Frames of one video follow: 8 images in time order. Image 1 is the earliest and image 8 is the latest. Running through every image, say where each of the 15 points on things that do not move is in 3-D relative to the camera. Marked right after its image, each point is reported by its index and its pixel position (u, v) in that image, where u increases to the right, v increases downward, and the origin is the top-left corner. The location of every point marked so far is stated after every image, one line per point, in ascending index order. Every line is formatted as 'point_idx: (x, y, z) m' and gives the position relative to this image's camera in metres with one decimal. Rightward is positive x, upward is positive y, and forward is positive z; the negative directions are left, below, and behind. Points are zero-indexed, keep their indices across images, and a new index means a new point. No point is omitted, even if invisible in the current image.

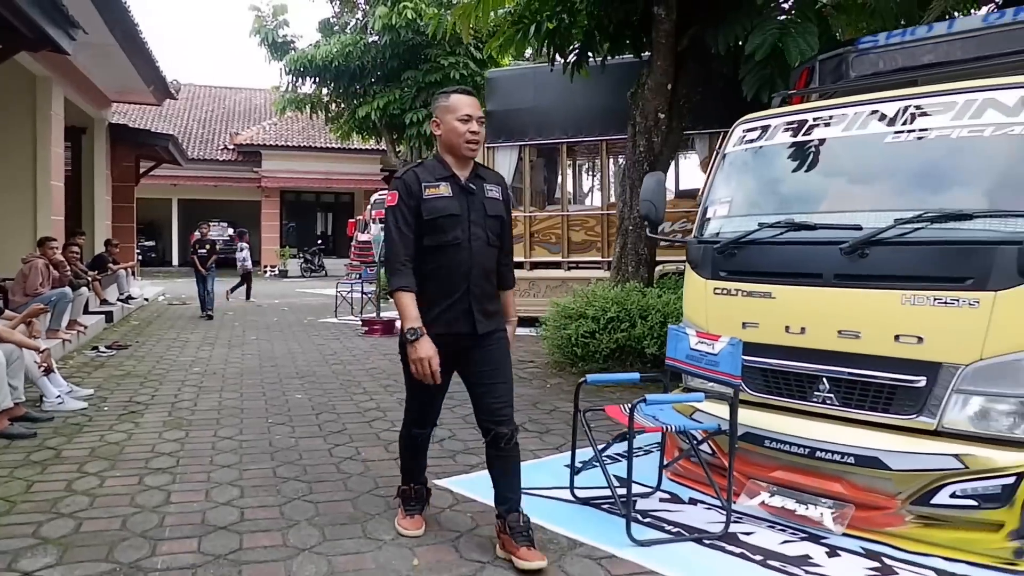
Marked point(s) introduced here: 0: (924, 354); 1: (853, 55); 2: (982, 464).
0: (+1.8, -0.3, +3.6) m
1: (+2.2, +1.5, +5.3) m
2: (+2.0, -0.7, +3.5) m
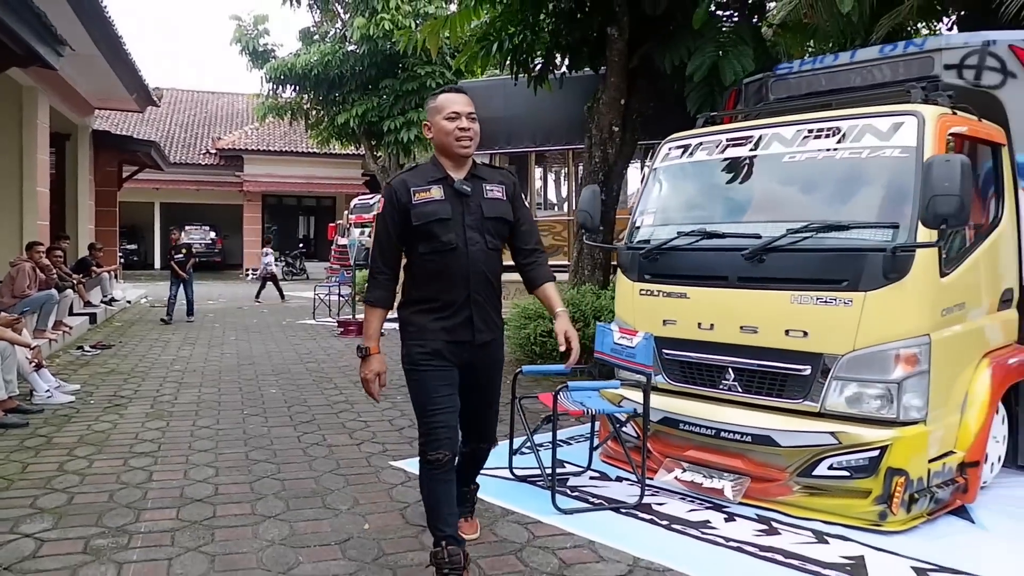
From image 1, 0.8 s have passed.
0: (+1.5, -0.3, +4.2) m
1: (+1.9, +1.5, +5.9) m
2: (+1.7, -0.7, +4.1) m
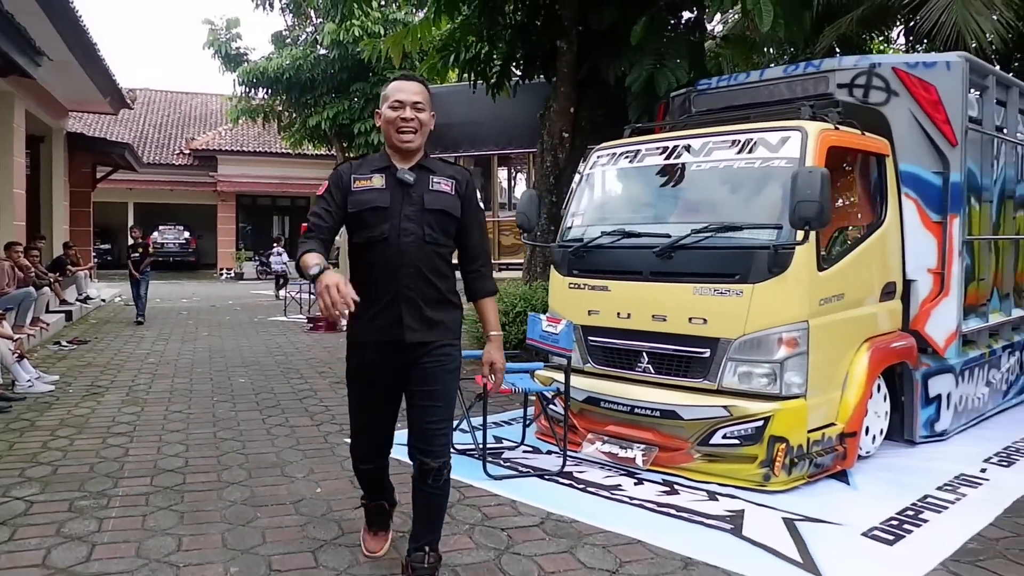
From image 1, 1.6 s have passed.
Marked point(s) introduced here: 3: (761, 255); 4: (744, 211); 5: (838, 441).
0: (+1.2, -0.3, +4.9) m
1: (+1.4, +1.5, +6.5) m
2: (+1.3, -0.7, +4.7) m
3: (+1.4, +0.2, +4.7) m
4: (+1.4, +0.5, +5.0) m
5: (+2.0, -0.9, +5.0) m
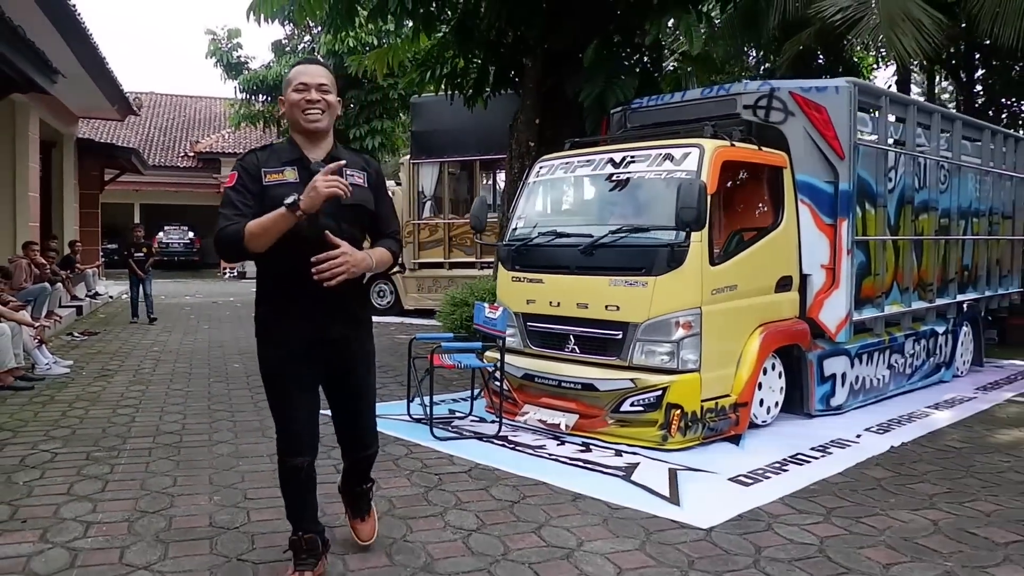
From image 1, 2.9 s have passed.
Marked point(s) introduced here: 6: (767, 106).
0: (+0.8, -0.2, +5.8) m
1: (+1.1, +1.6, +7.5) m
2: (+0.9, -0.6, +5.6) m
3: (+1.0, +0.2, +5.6) m
4: (+1.0, +0.5, +5.9) m
5: (+1.6, -0.9, +5.9) m
6: (+2.1, +1.5, +6.7) m
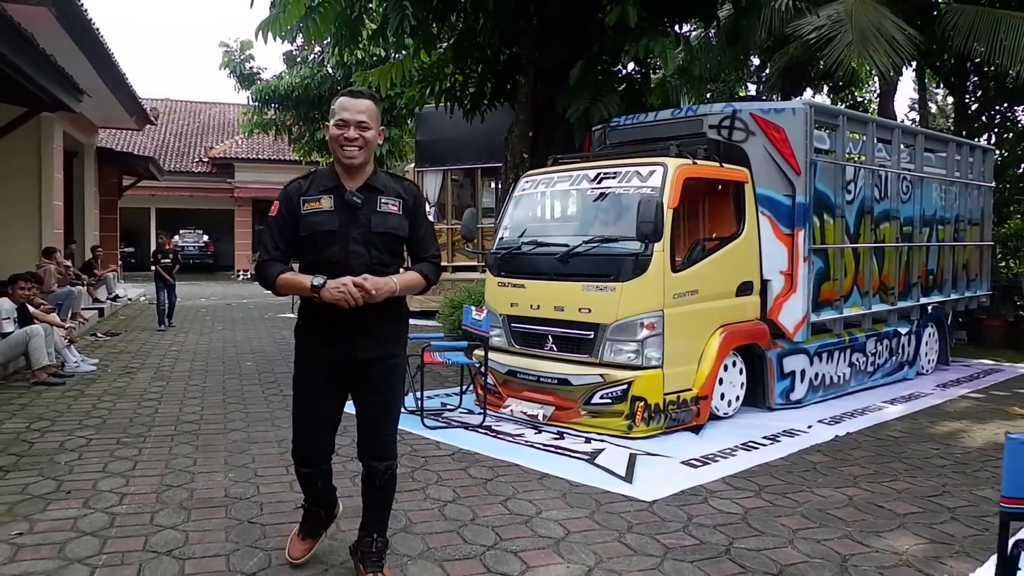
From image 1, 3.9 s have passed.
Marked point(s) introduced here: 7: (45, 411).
0: (+0.6, -0.2, +6.4) m
1: (+0.9, +1.6, +8.1) m
2: (+0.8, -0.7, +6.3) m
3: (+0.9, +0.2, +6.3) m
4: (+0.9, +0.5, +6.6) m
5: (+1.4, -0.9, +6.5) m
6: (+1.9, +1.4, +7.3) m
7: (-3.9, -1.0, +6.9) m
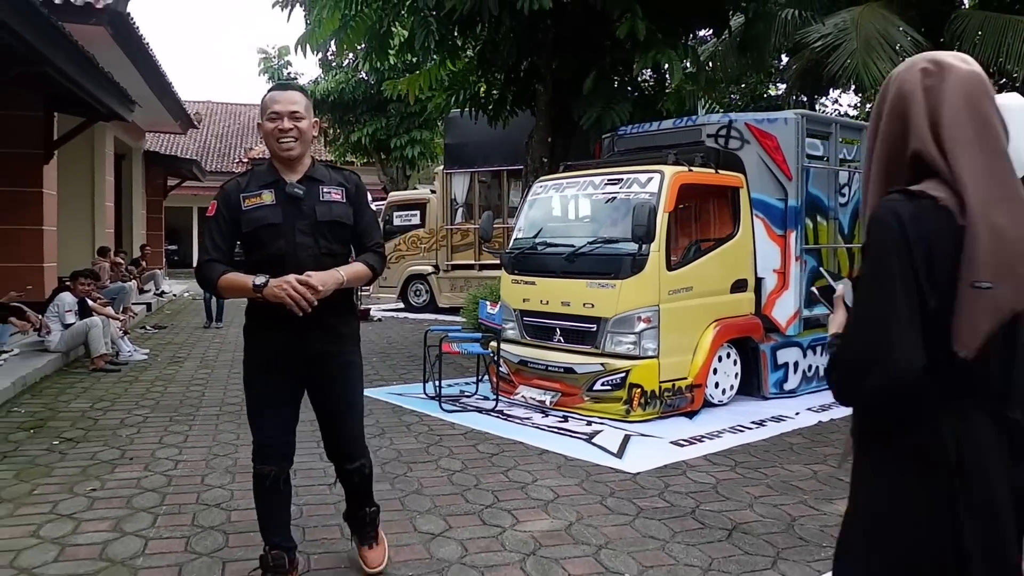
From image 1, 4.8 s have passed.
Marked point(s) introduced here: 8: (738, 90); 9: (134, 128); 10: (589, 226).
0: (+0.7, -0.2, +7.1) m
1: (+1.1, +1.6, +8.7) m
2: (+0.8, -0.7, +6.9) m
3: (+1.0, +0.2, +6.9) m
4: (+1.0, +0.5, +7.2) m
5: (+1.5, -0.9, +7.1) m
6: (+2.1, +1.5, +7.9) m
7: (-3.8, -1.0, +7.7) m
8: (+4.4, +3.9, +16.0) m
9: (-8.3, +3.5, +18.0) m
10: (+0.7, +0.6, +7.4) m
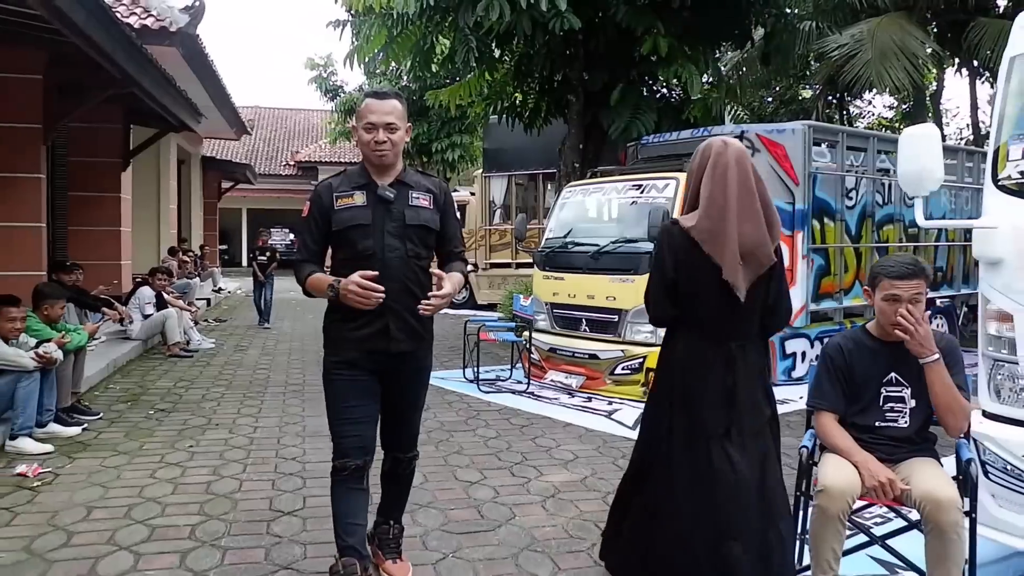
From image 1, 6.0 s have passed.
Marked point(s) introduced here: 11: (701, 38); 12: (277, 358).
0: (+1.0, -0.2, +7.9) m
1: (+1.5, +1.6, +9.5) m
2: (+1.1, -0.6, +7.7) m
3: (+1.2, +0.3, +7.7) m
4: (+1.3, +0.6, +8.0) m
5: (+1.8, -0.8, +7.9) m
6: (+2.4, +1.5, +8.6) m
7: (-3.5, -0.9, +8.8) m
8: (+5.2, +3.9, +16.6) m
9: (-7.4, +3.6, +19.2) m
10: (+1.0, +0.6, +8.3) m
11: (+2.5, +3.4, +11.1) m
12: (-2.9, -0.9, +10.3) m
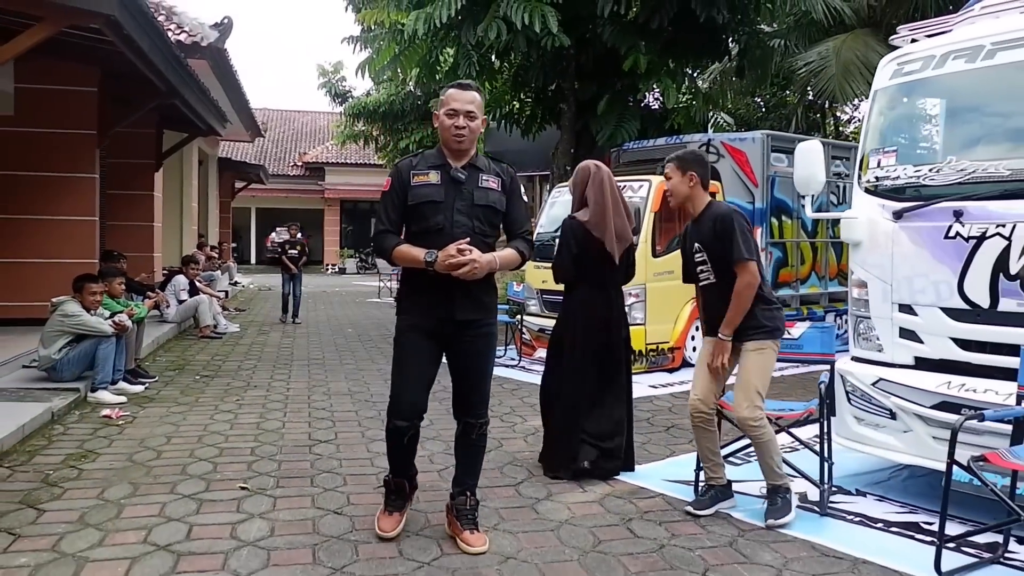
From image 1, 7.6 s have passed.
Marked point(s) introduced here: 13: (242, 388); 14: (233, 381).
0: (+0.9, 0.0, +9.1) m
1: (+1.4, +1.8, +10.7) m
2: (+1.0, -0.5, +8.9) m
3: (+1.2, +0.4, +8.9) m
4: (+1.2, +0.7, +9.2) m
5: (+1.7, -0.7, +9.1) m
6: (+2.3, +1.6, +9.8) m
7: (-3.6, -0.8, +10.0) m
8: (+5.1, +4.0, +17.8) m
9: (-7.5, +3.7, +20.5) m
10: (+0.9, +0.7, +9.5) m
11: (+2.5, +3.5, +12.2) m
12: (-3.0, -0.7, +11.5) m
13: (-2.5, -0.9, +7.6) m
14: (-2.7, -0.9, +7.9) m
